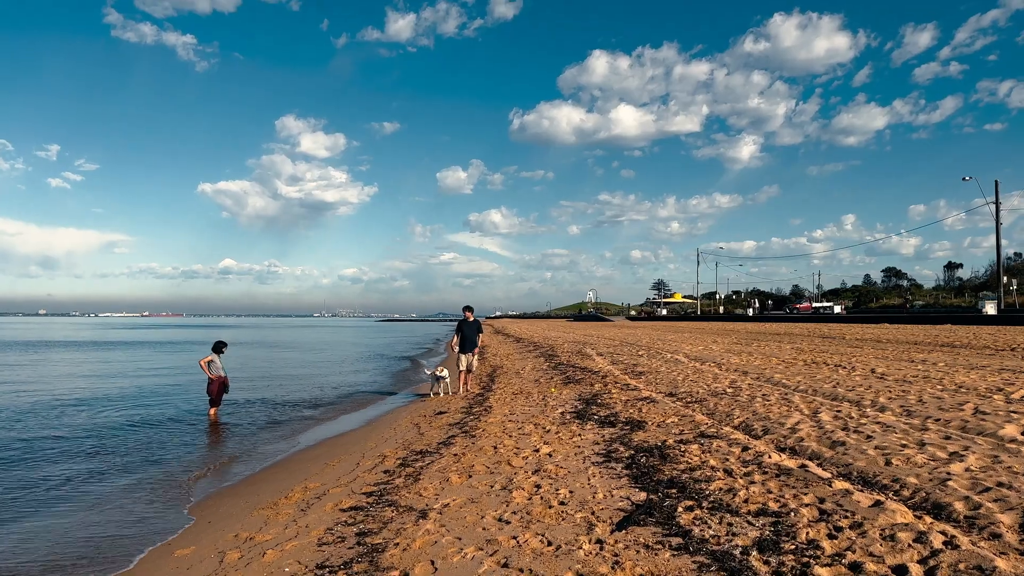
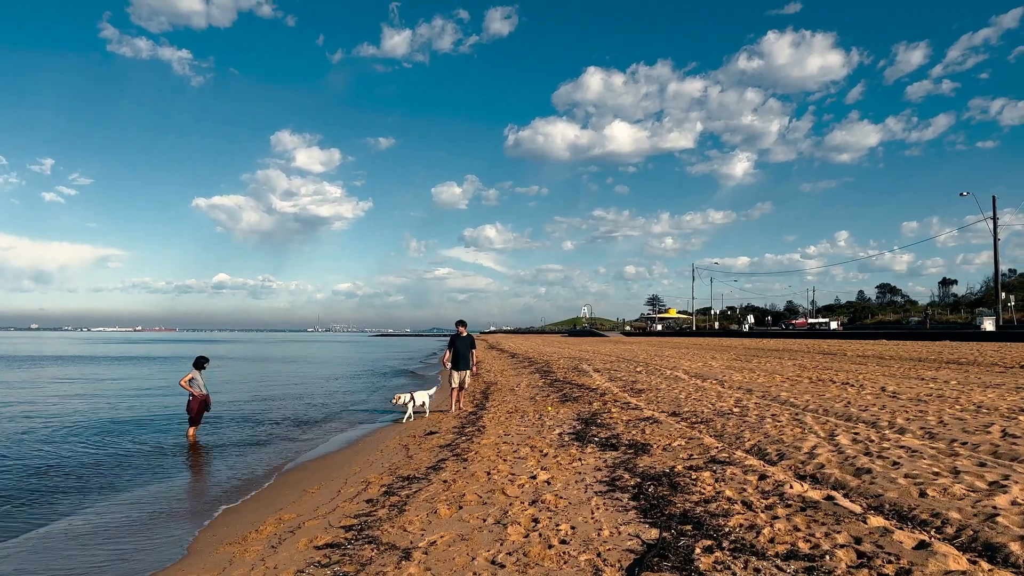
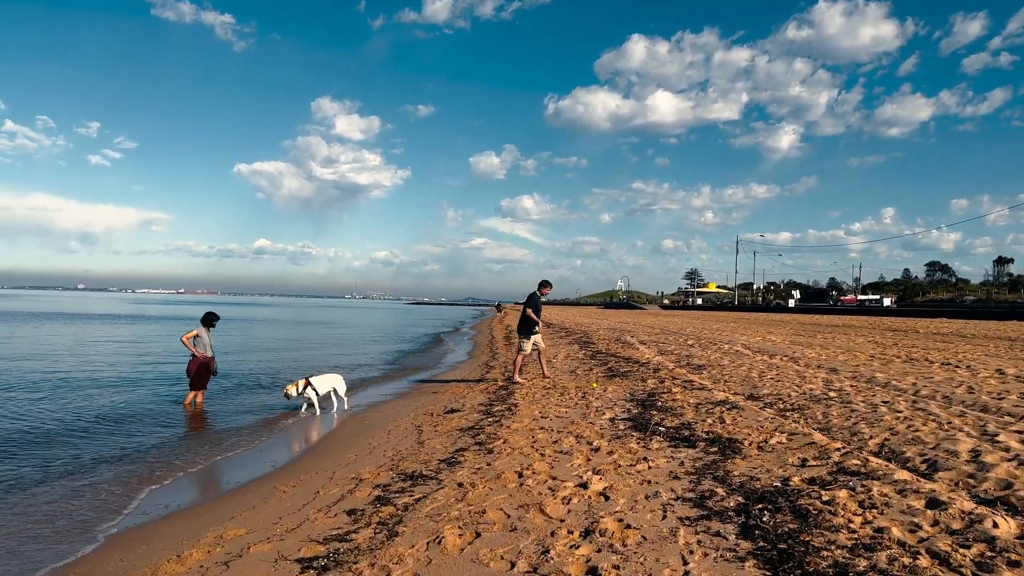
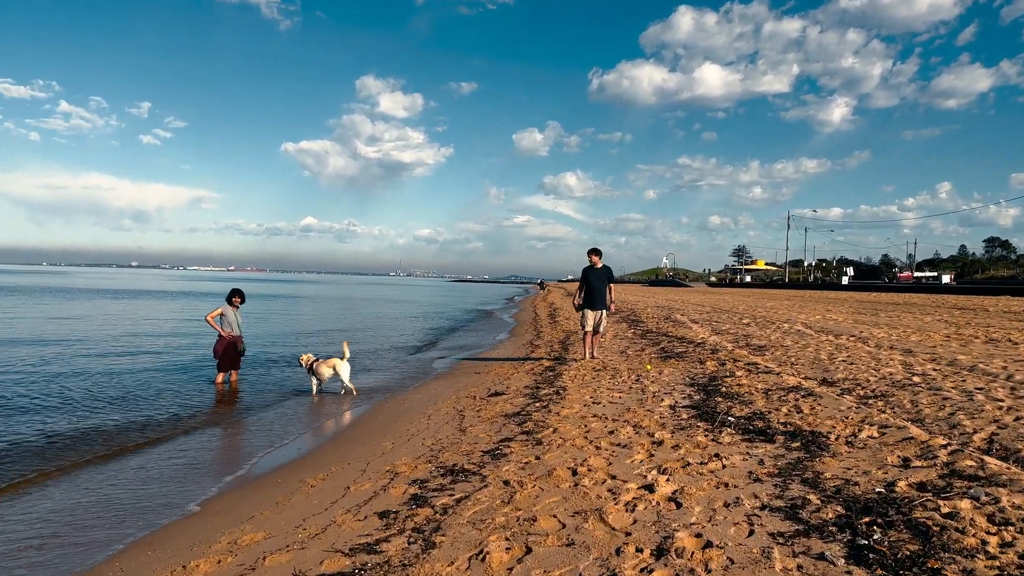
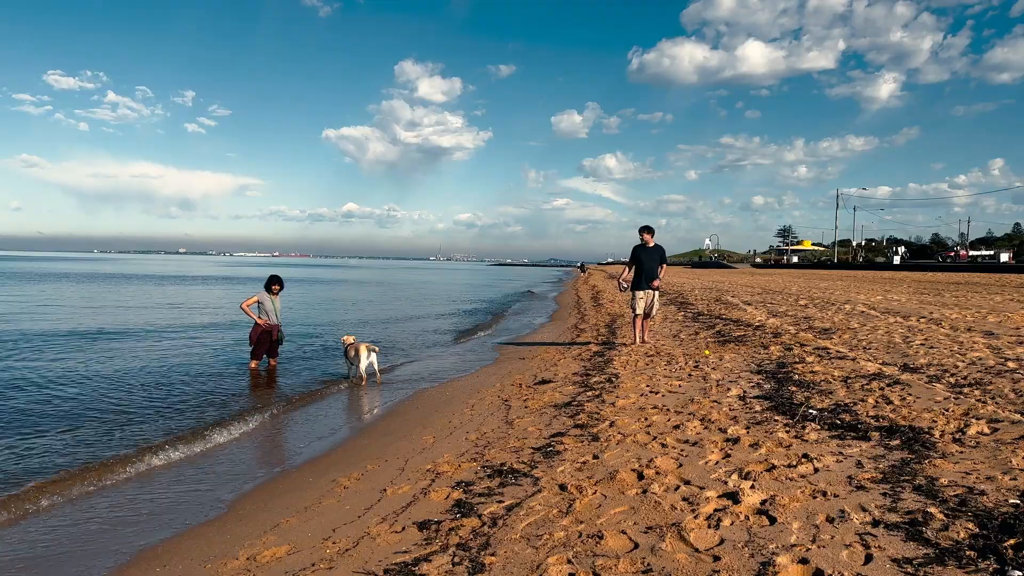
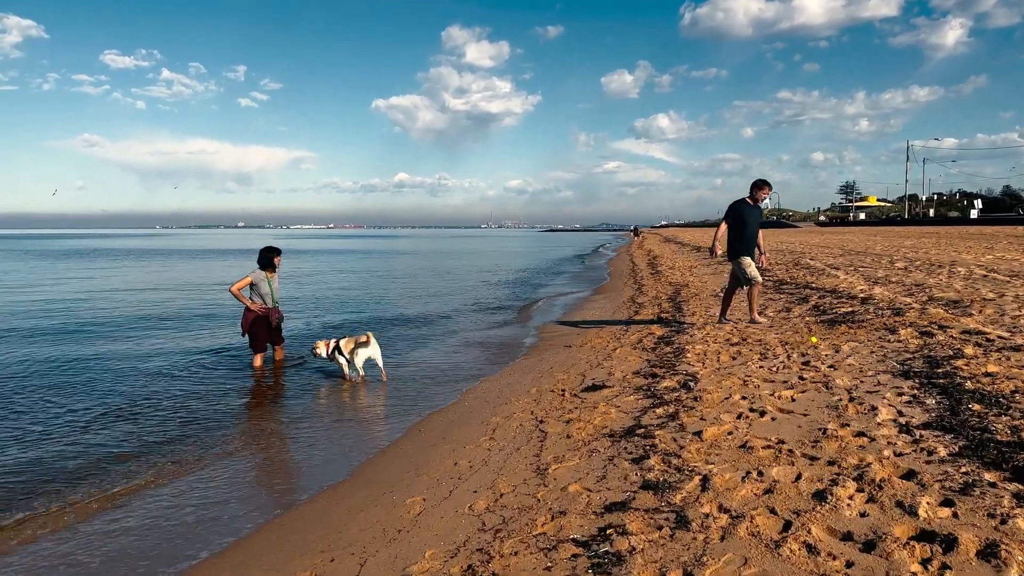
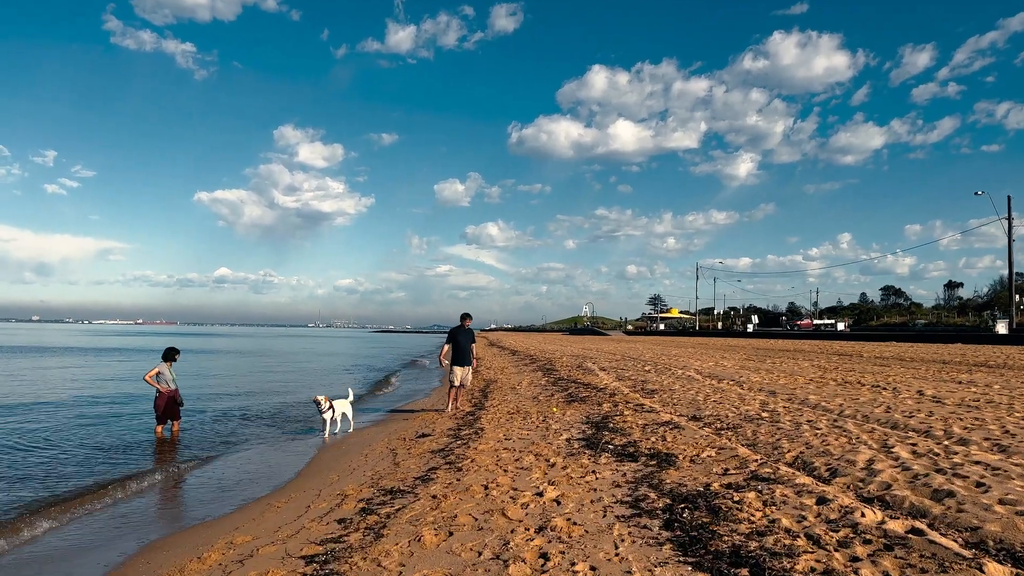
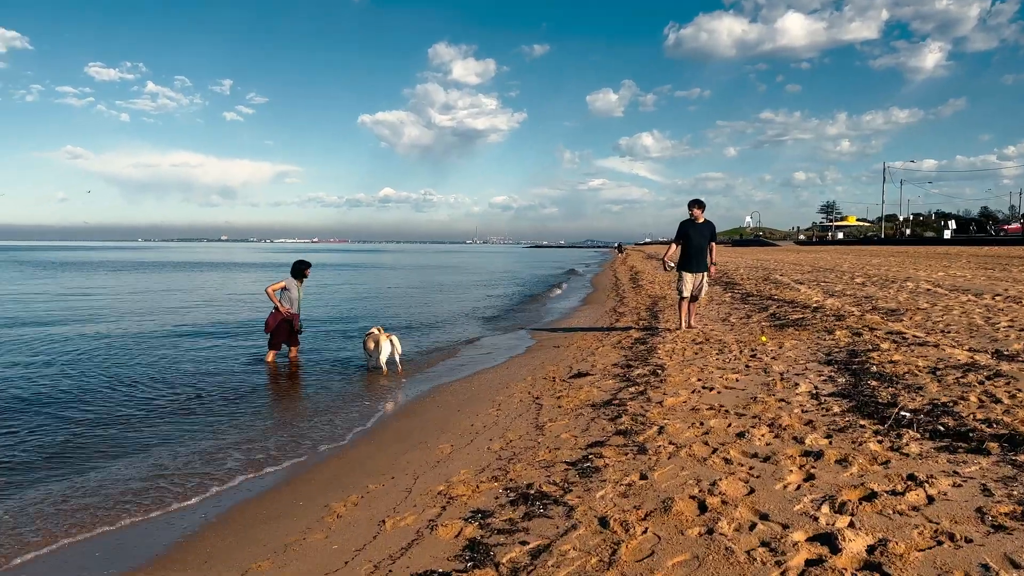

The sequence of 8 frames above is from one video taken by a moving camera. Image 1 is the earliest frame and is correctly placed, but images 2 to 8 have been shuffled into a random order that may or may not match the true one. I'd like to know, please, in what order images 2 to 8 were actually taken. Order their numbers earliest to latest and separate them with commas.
2, 7, 3, 4, 5, 8, 6
